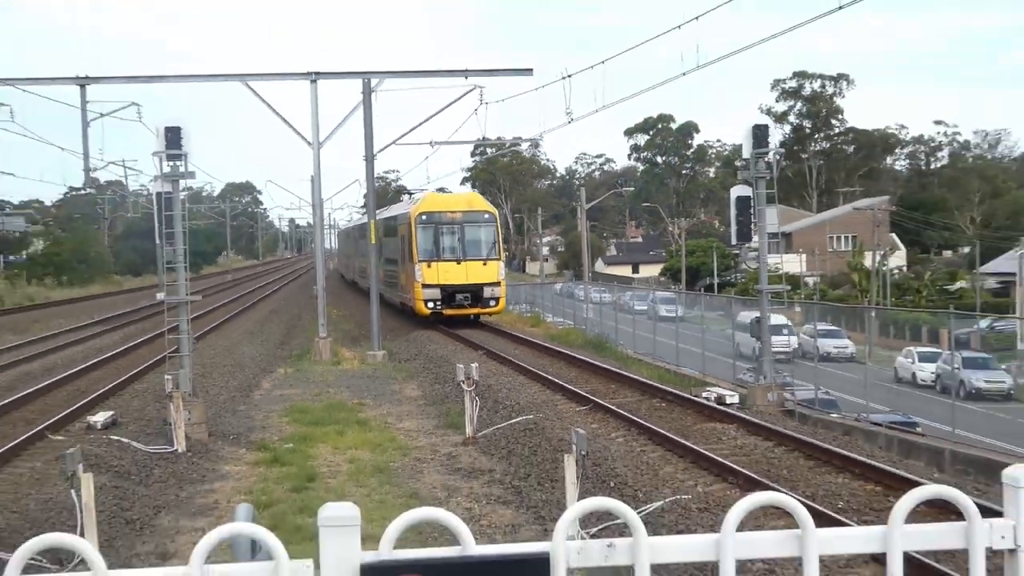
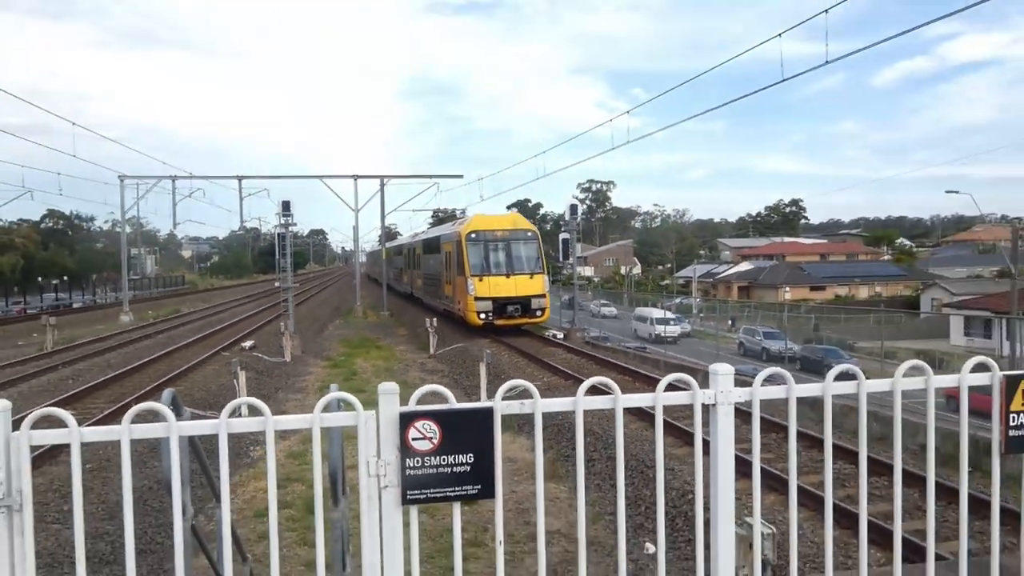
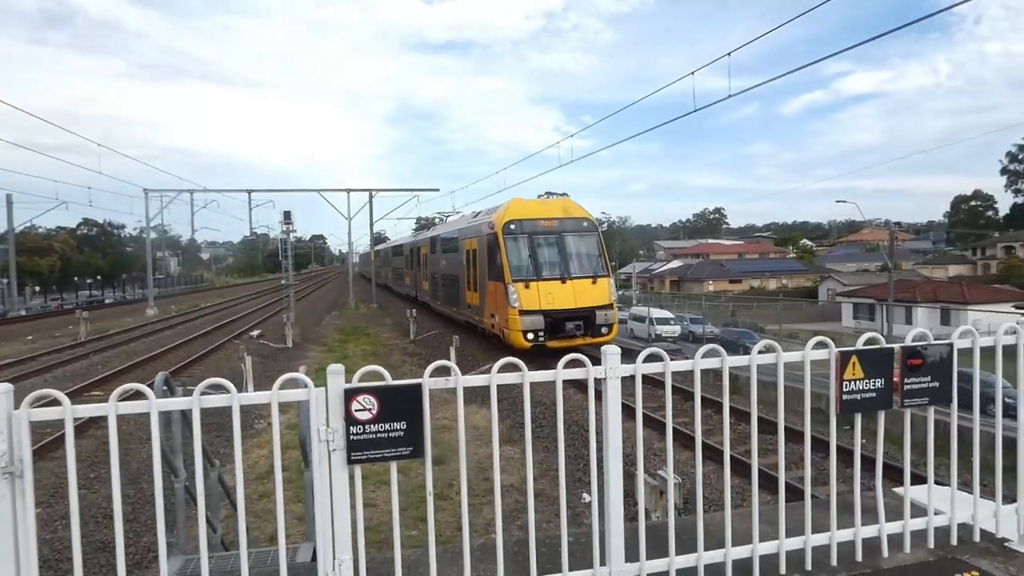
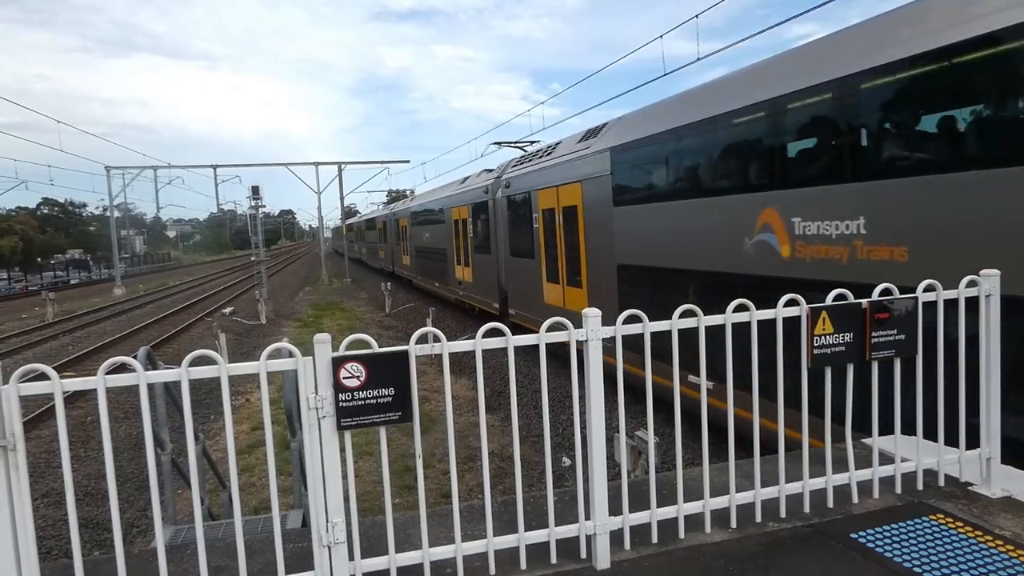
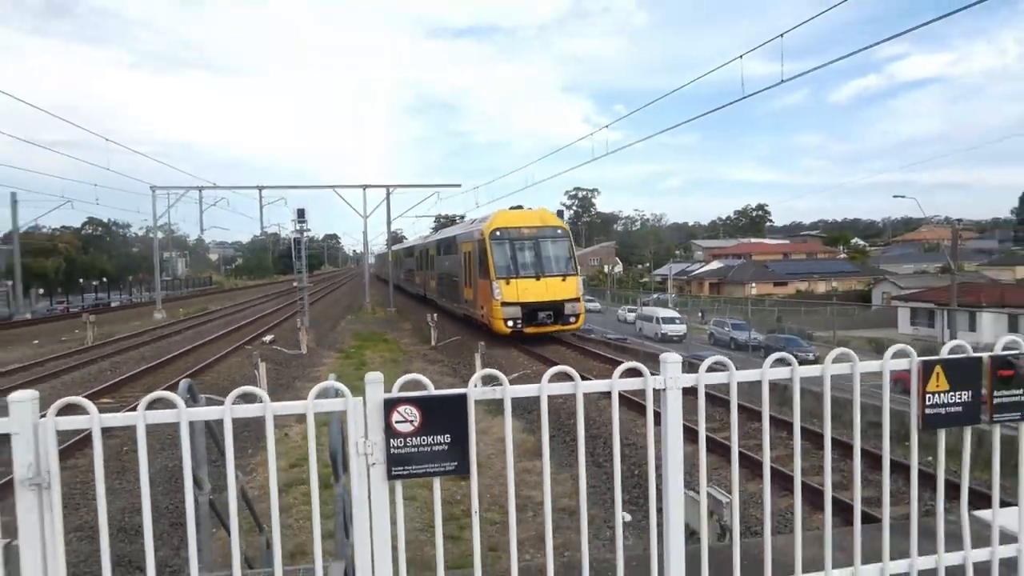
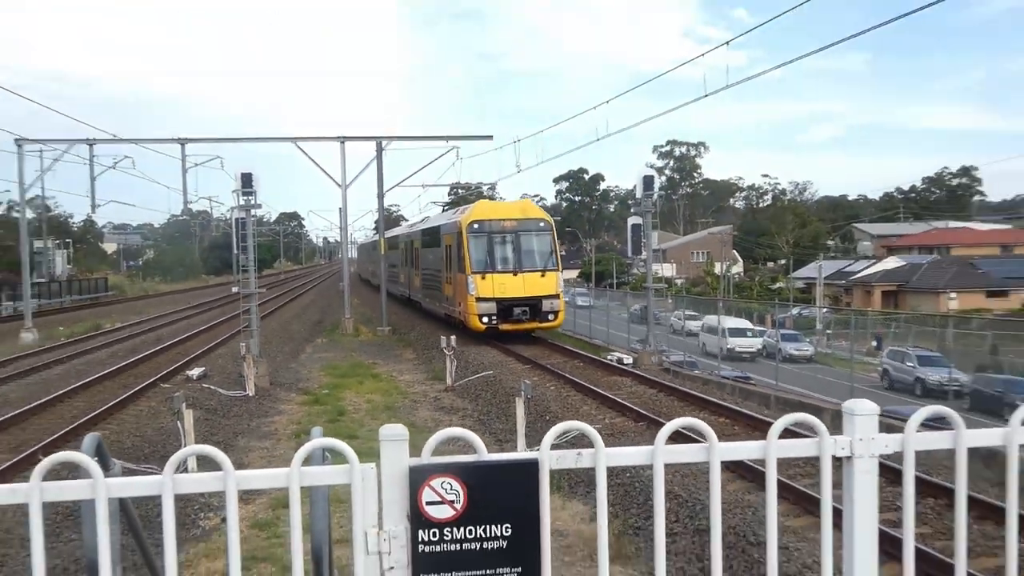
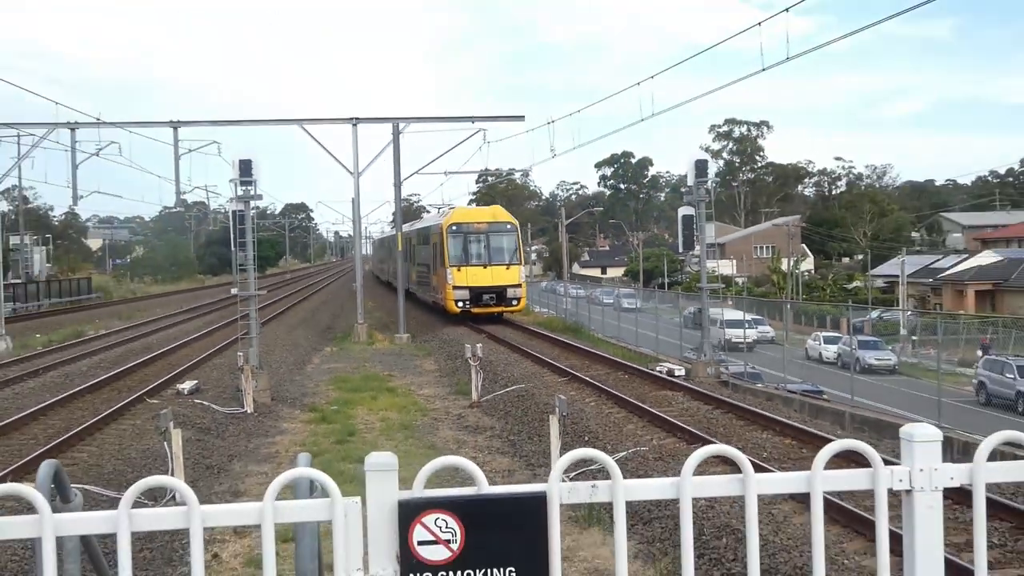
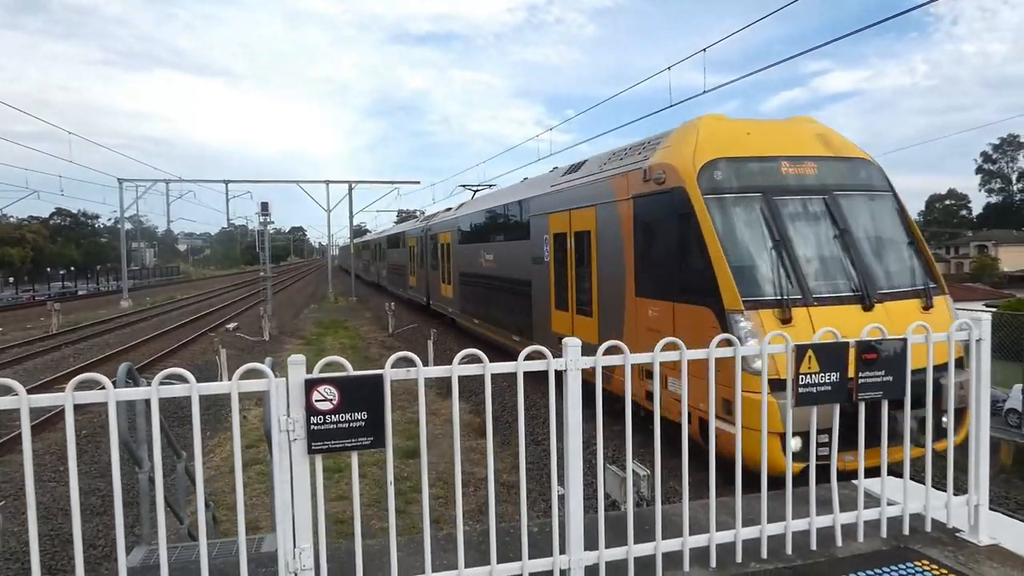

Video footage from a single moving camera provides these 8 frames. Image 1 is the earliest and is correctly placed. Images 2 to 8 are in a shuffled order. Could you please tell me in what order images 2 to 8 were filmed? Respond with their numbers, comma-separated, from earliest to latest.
7, 6, 2, 5, 3, 8, 4
